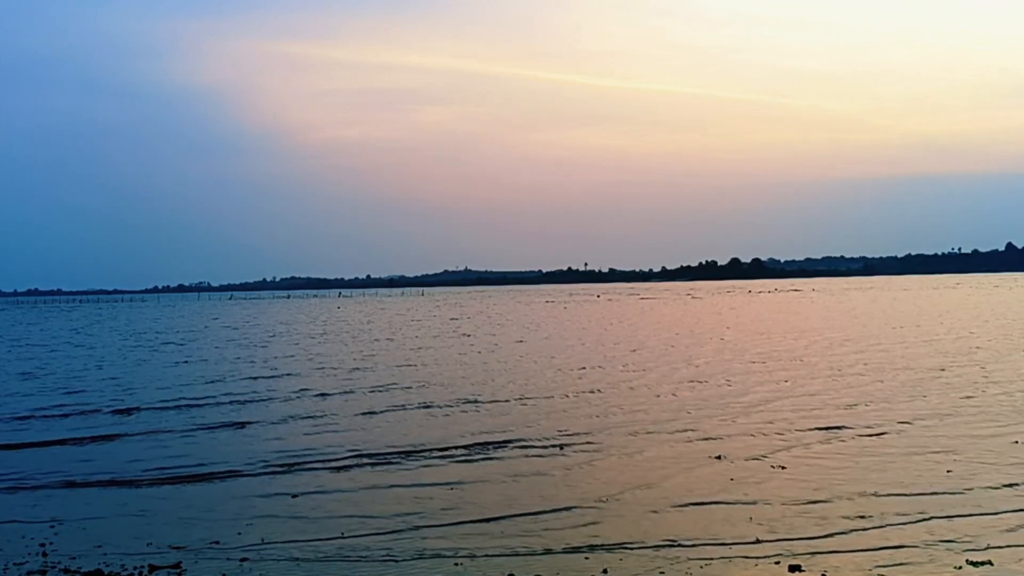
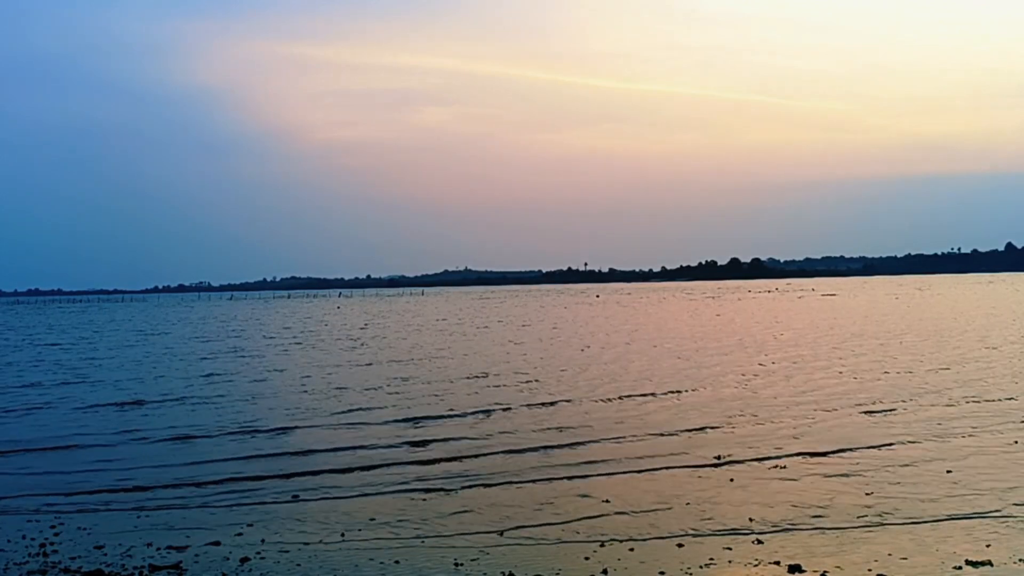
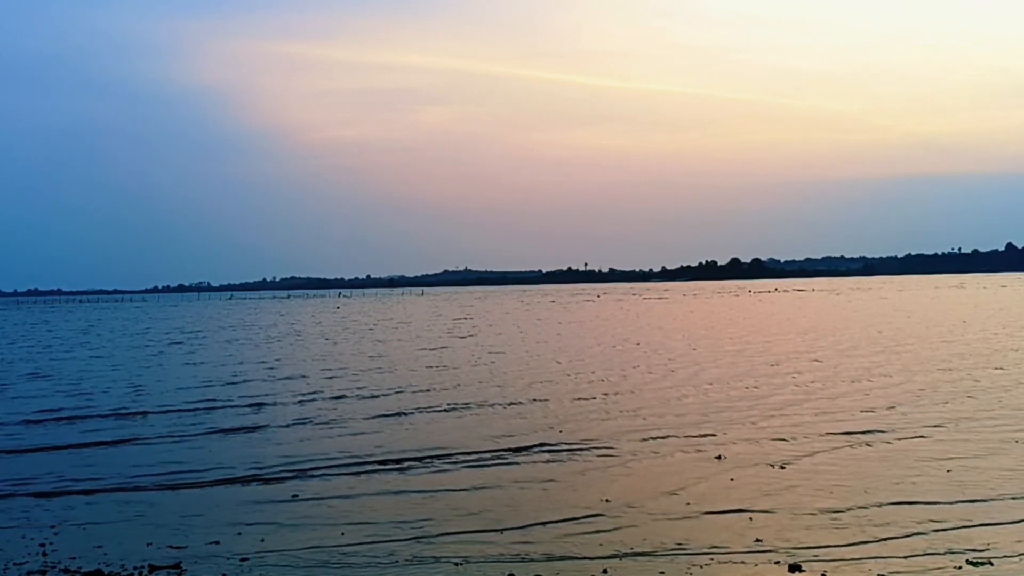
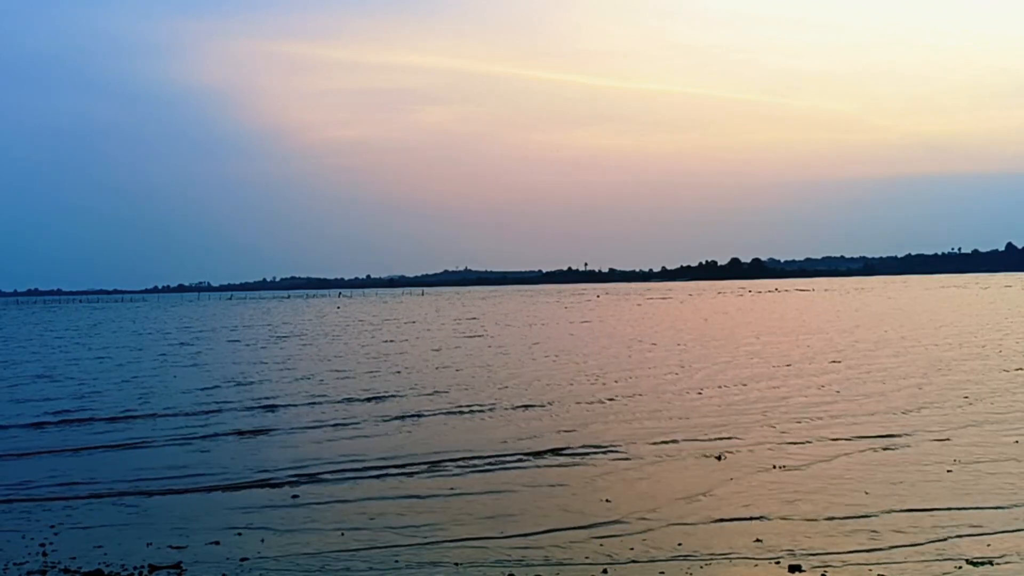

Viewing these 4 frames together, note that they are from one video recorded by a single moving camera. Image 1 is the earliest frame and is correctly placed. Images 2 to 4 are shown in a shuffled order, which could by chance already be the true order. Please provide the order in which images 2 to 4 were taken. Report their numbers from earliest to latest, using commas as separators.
3, 4, 2
